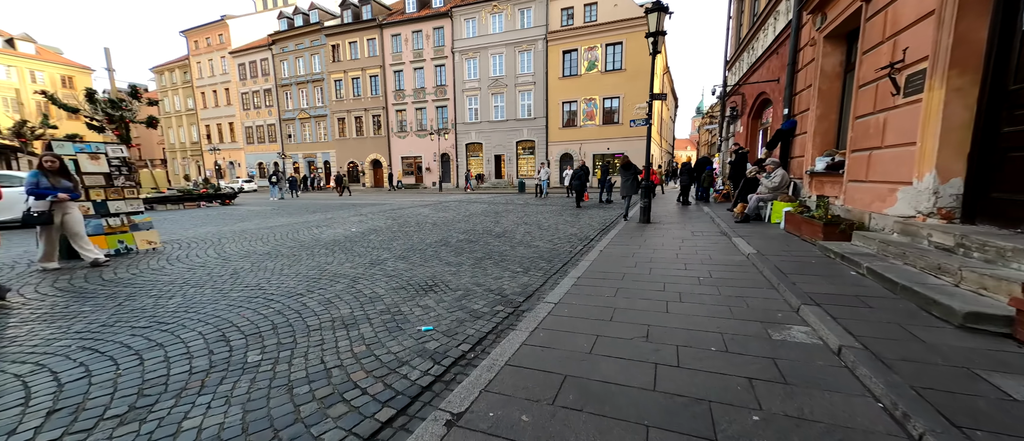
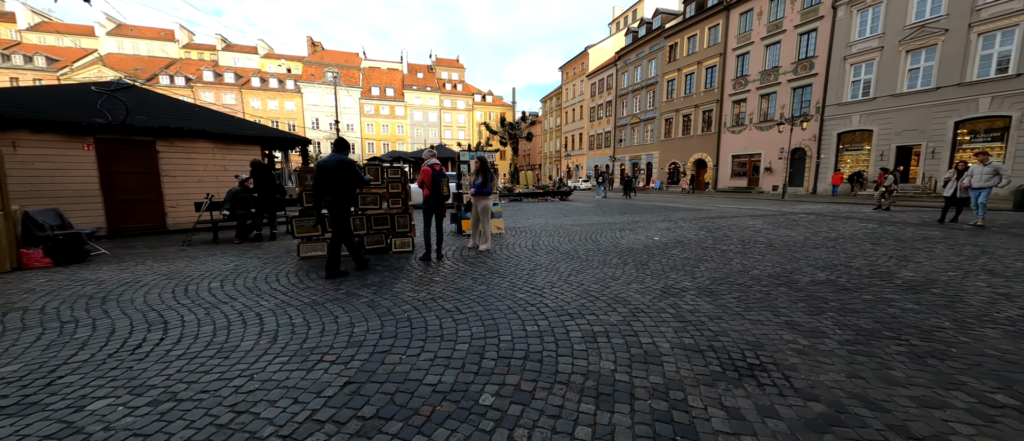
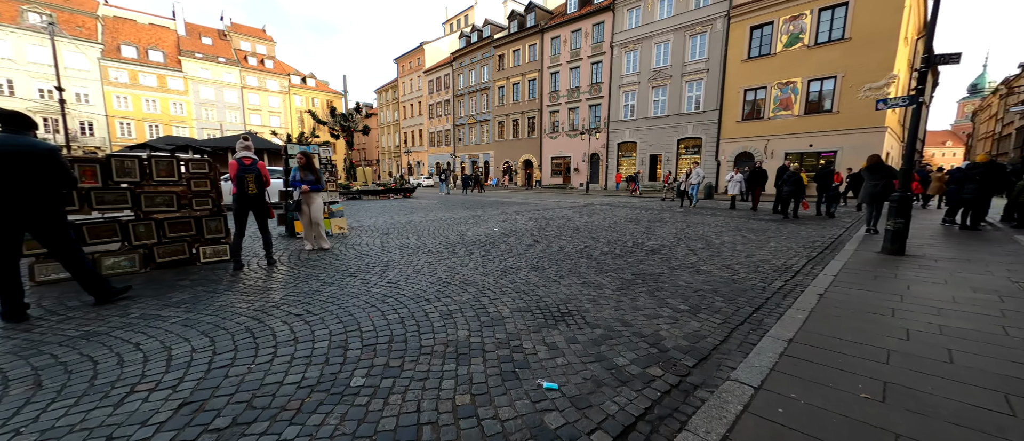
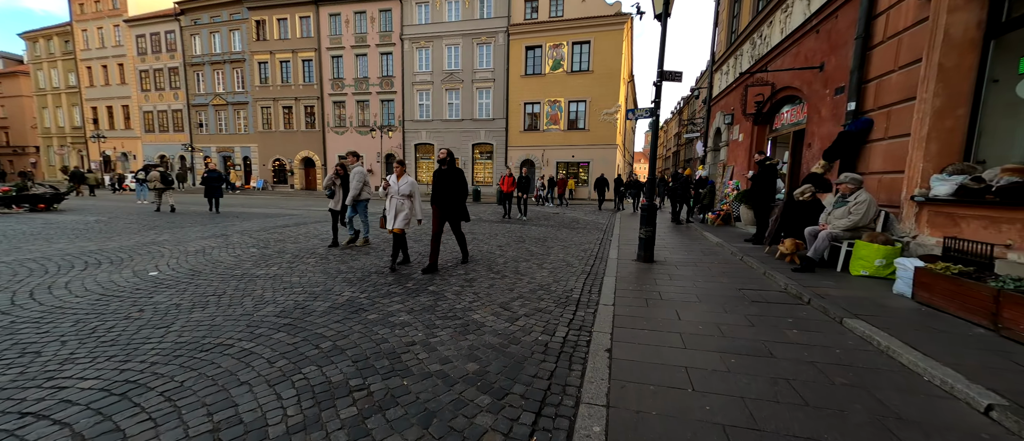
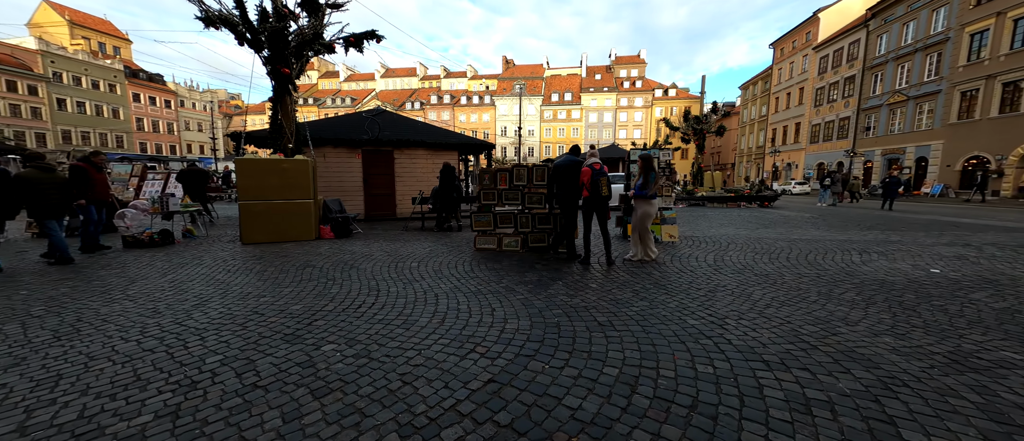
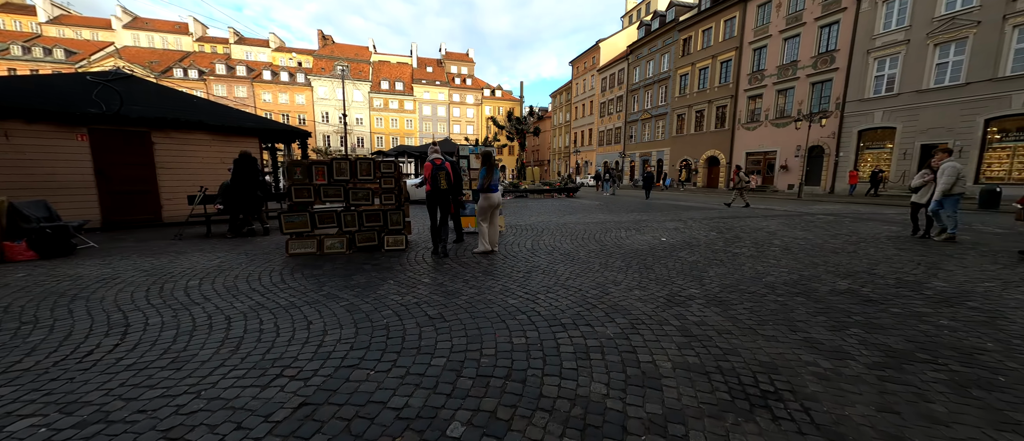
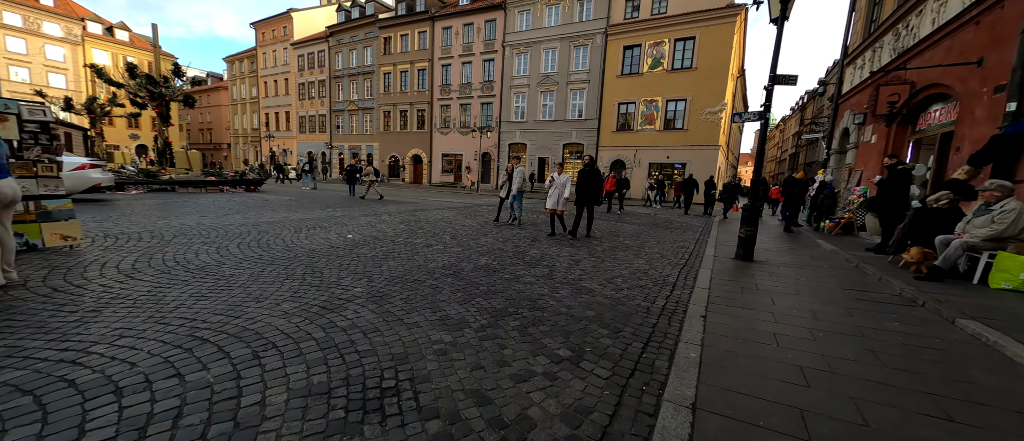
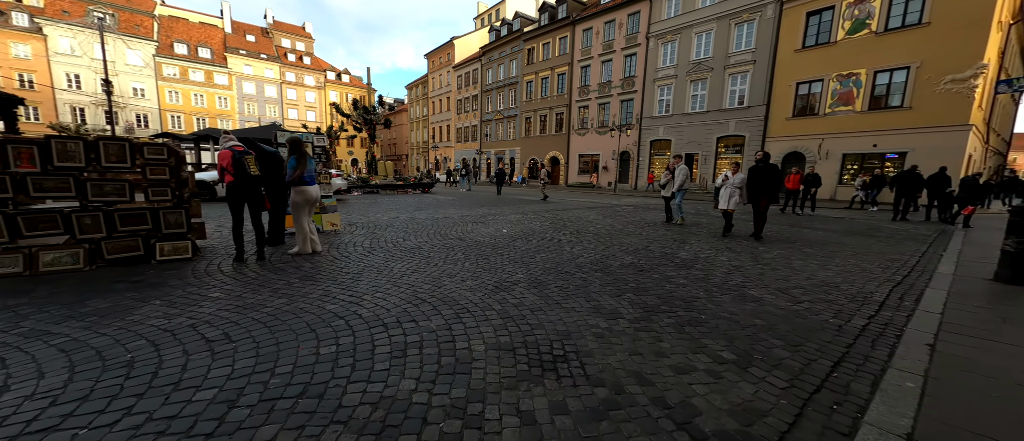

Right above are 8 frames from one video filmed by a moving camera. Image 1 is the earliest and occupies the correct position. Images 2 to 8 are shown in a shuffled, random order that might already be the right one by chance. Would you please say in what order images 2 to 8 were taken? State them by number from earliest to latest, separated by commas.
3, 2, 5, 6, 8, 7, 4
